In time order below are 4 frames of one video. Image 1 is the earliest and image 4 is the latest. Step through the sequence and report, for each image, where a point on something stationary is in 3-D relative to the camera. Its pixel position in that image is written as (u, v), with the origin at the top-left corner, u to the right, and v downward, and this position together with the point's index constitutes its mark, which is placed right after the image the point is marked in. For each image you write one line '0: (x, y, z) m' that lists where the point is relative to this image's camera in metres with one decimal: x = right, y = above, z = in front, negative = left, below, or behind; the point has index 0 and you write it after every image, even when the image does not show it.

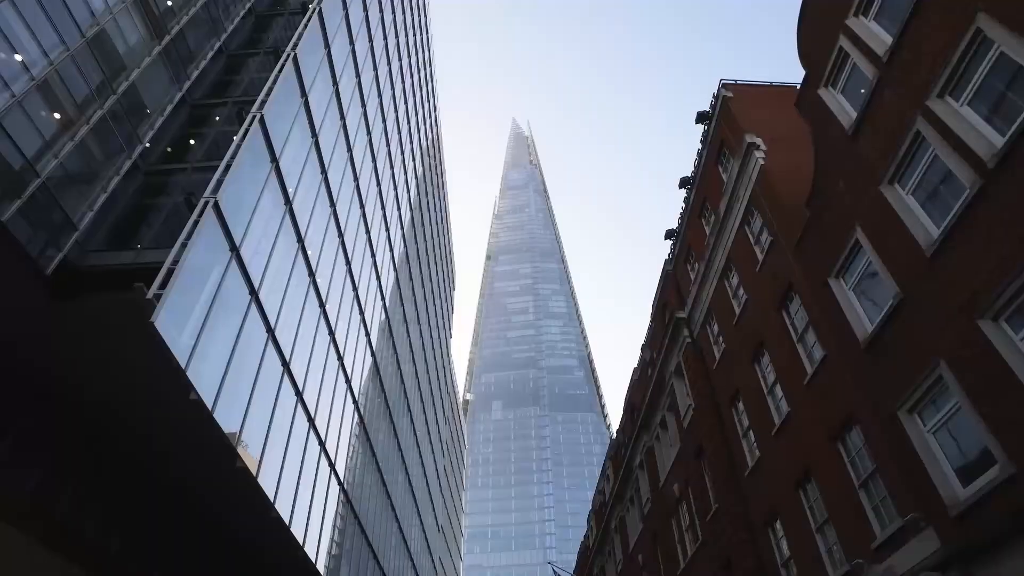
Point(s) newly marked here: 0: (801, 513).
0: (+7.4, -5.8, +17.2) m
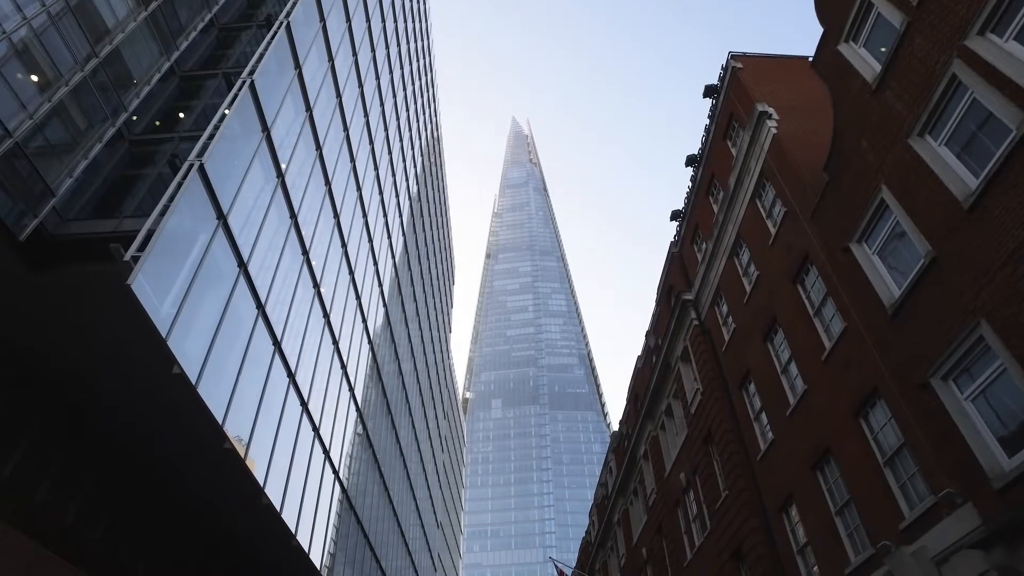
0: (+7.5, -5.1, +16.3) m
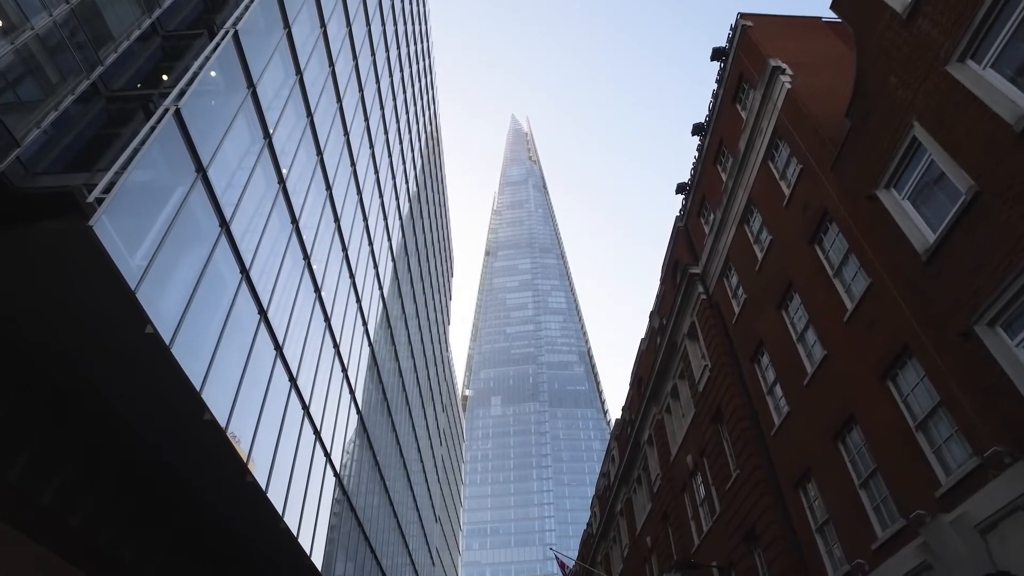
0: (+7.5, -4.1, +15.2) m
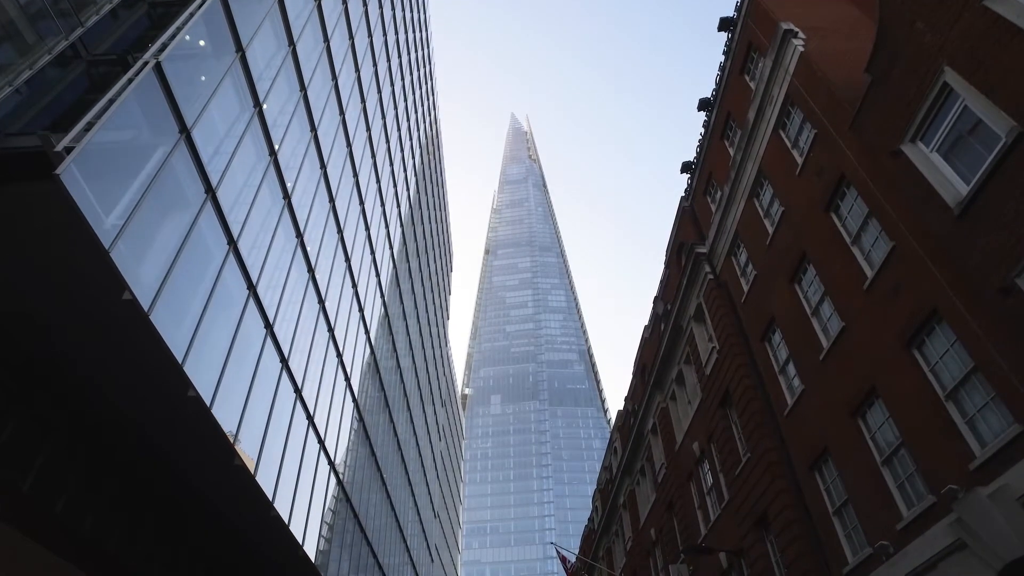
0: (+7.5, -3.4, +14.4) m
